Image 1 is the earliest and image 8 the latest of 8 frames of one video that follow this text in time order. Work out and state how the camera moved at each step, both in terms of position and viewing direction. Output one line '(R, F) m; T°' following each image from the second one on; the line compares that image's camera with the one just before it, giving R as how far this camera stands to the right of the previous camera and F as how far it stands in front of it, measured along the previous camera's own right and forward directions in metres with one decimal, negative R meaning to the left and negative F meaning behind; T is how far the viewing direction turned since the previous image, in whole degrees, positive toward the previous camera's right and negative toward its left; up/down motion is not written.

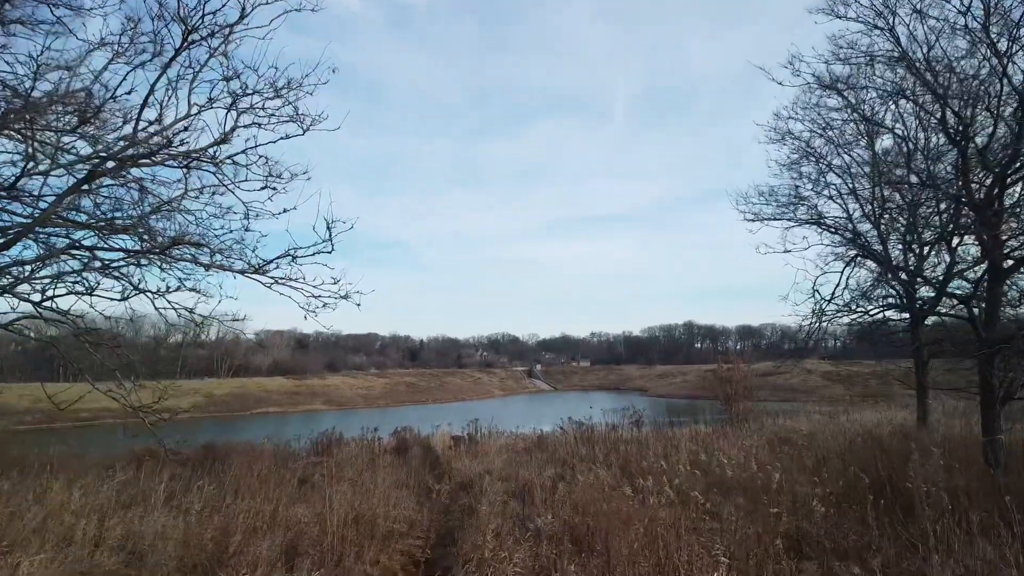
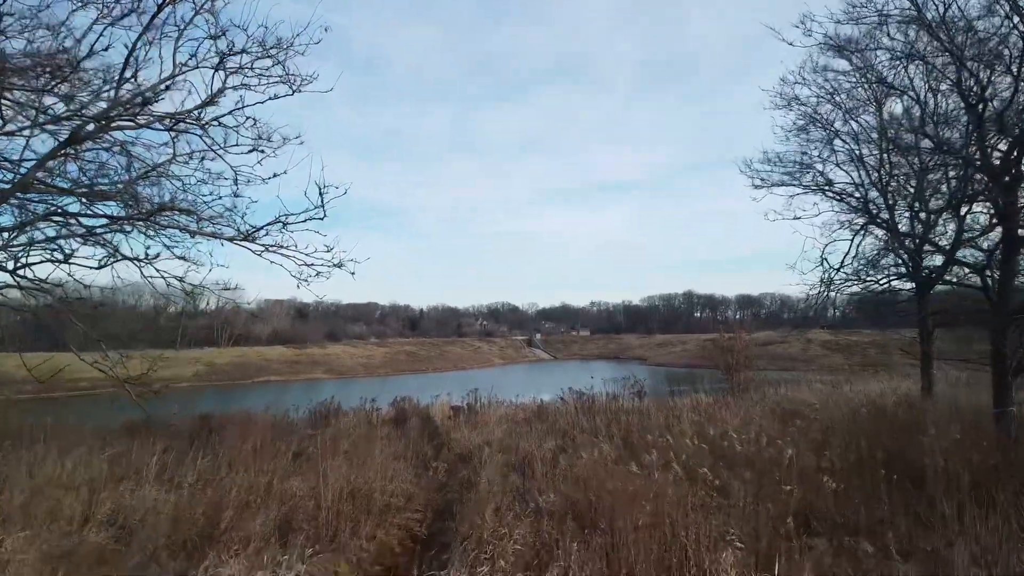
(0.0, +0.2) m; 0°
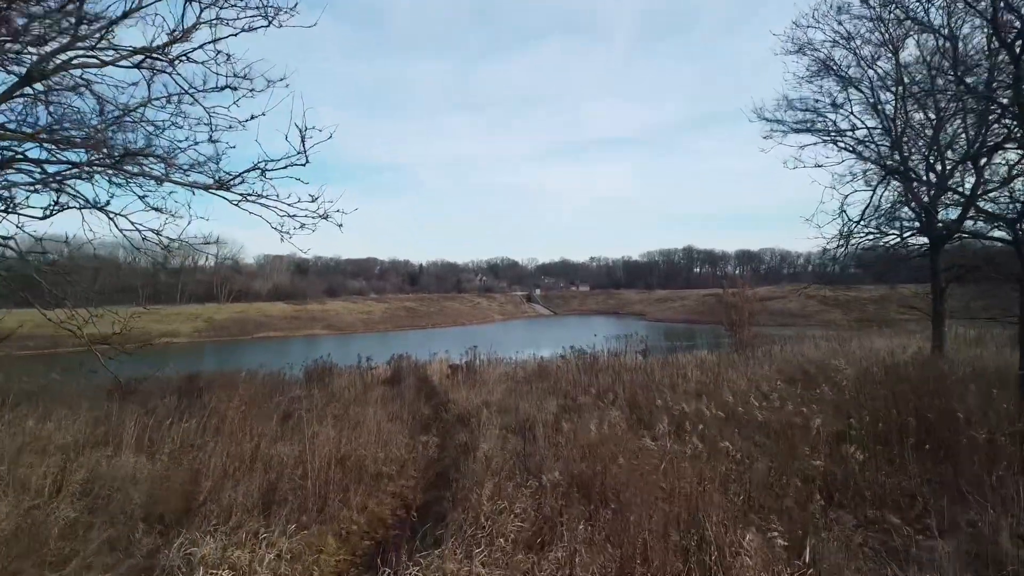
(0.0, +0.4) m; 0°
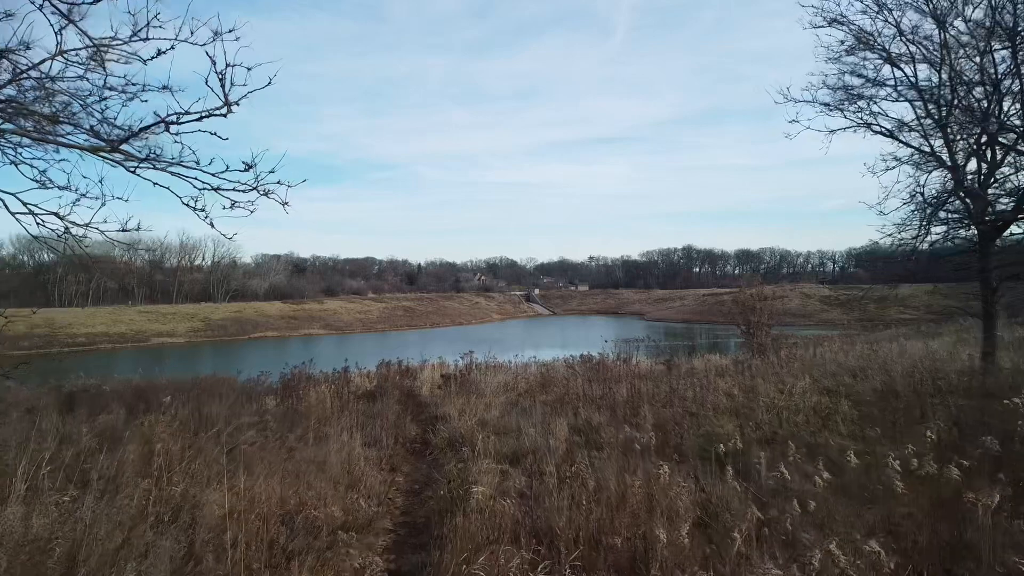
(0.0, +1.1) m; 0°
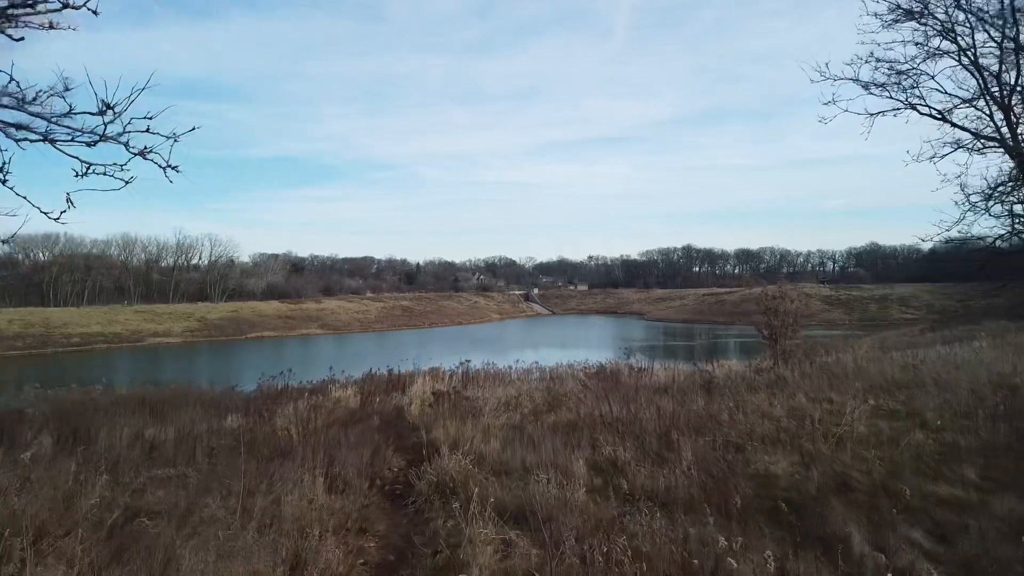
(0.0, +1.1) m; 0°
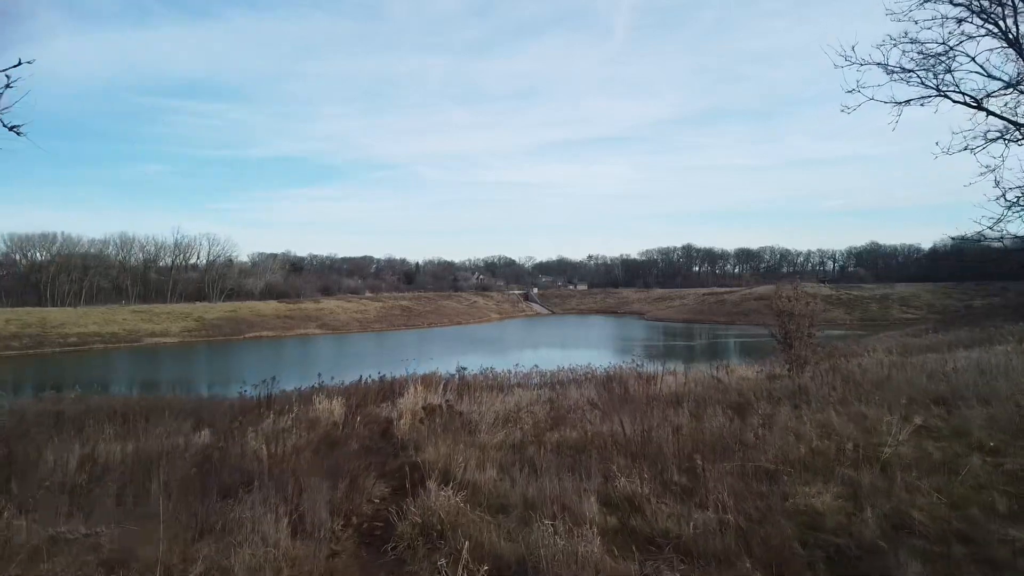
(0.0, +0.7) m; 0°
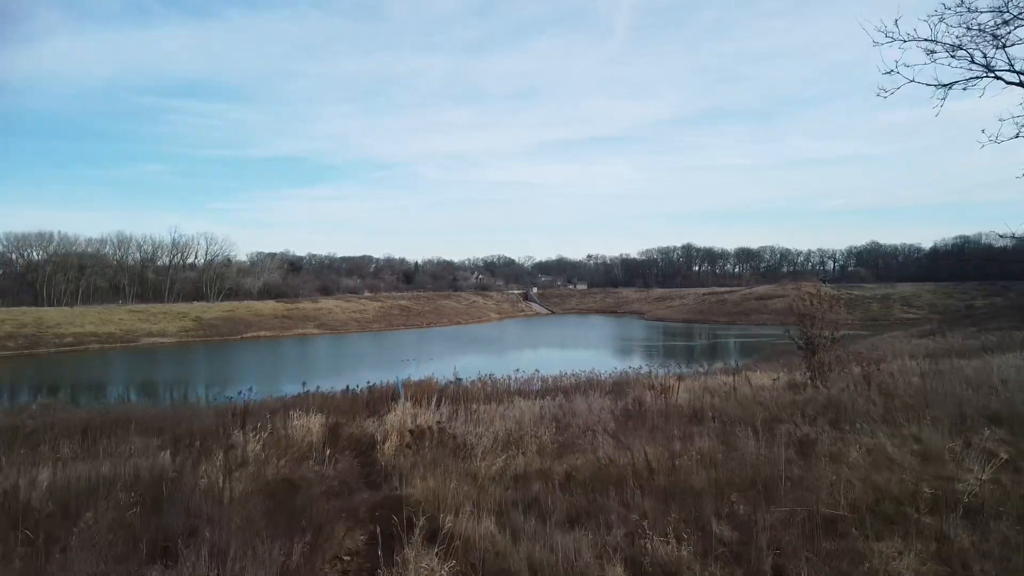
(0.0, +0.9) m; 0°
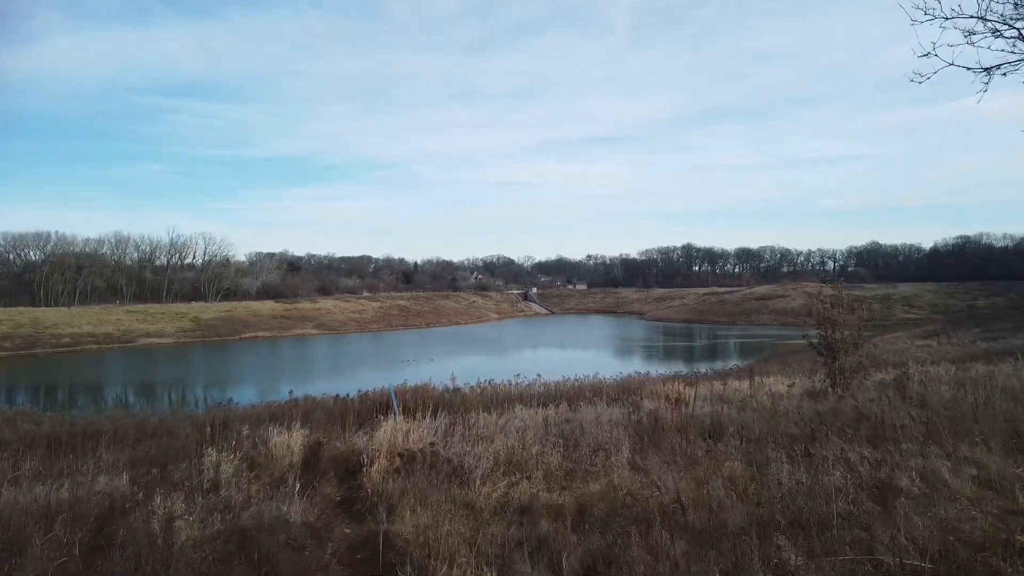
(0.0, +0.7) m; 0°
